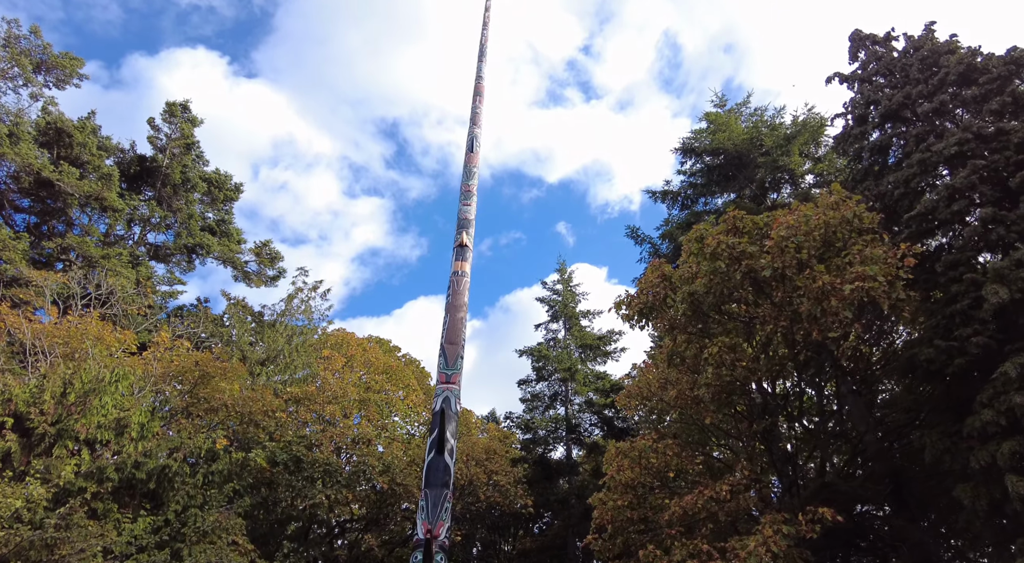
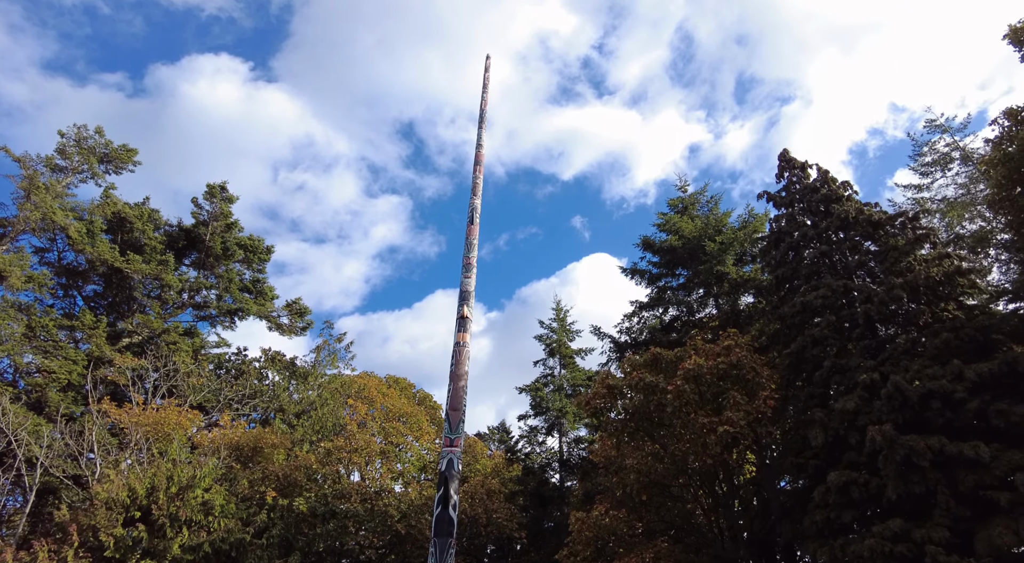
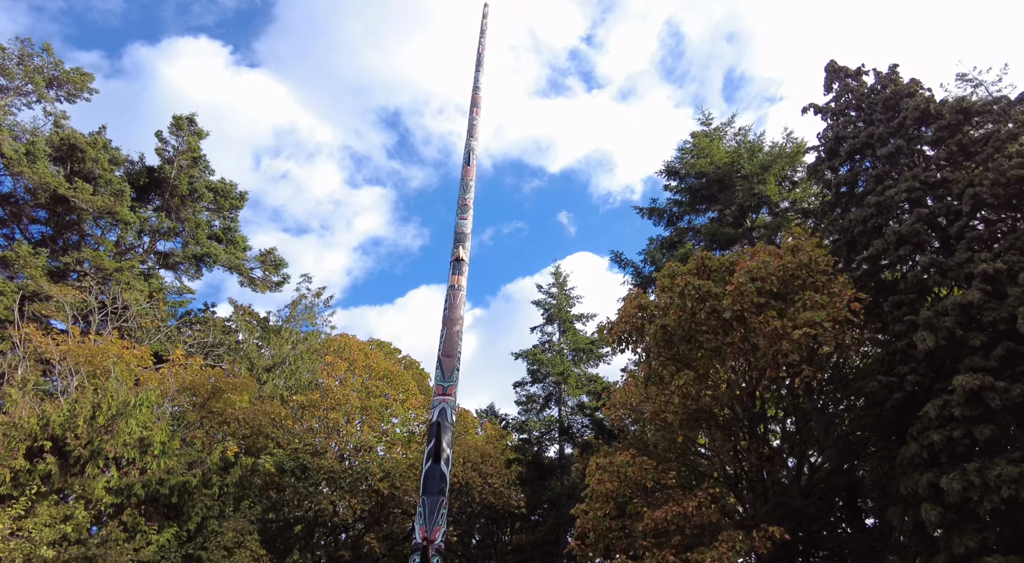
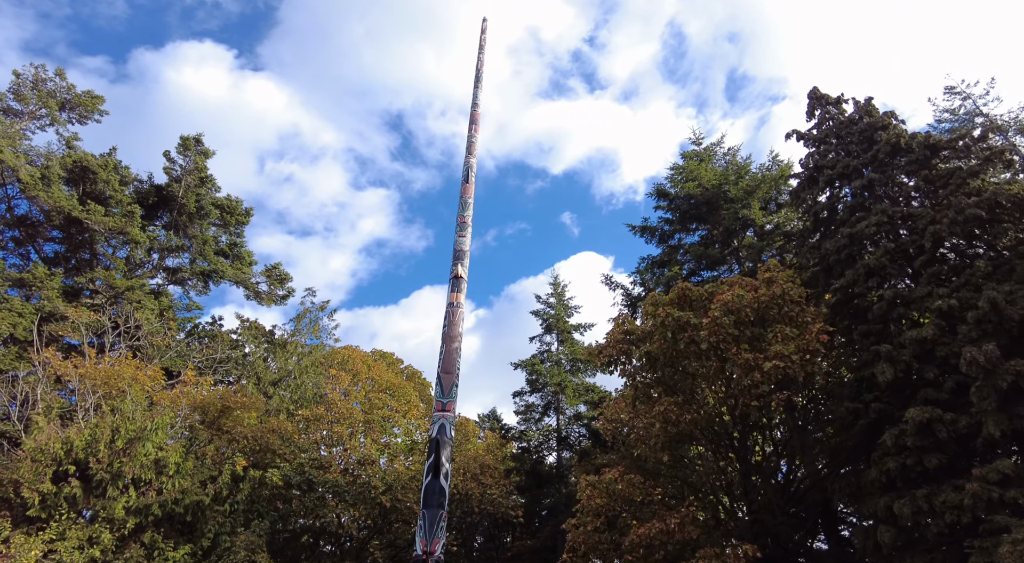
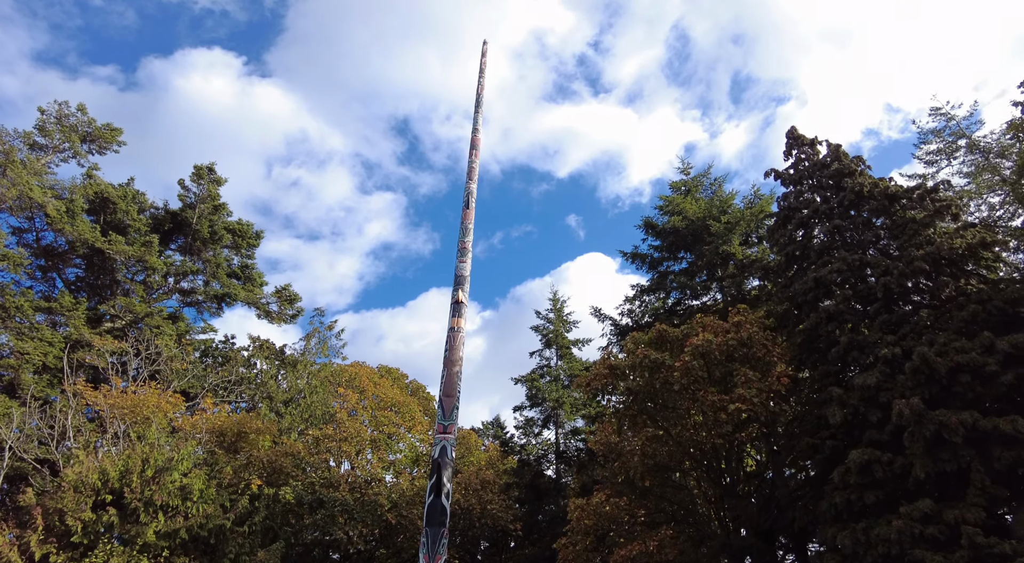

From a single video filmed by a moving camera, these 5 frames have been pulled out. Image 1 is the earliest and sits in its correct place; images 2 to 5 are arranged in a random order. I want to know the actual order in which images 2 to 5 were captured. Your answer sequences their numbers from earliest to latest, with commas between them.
3, 4, 5, 2
